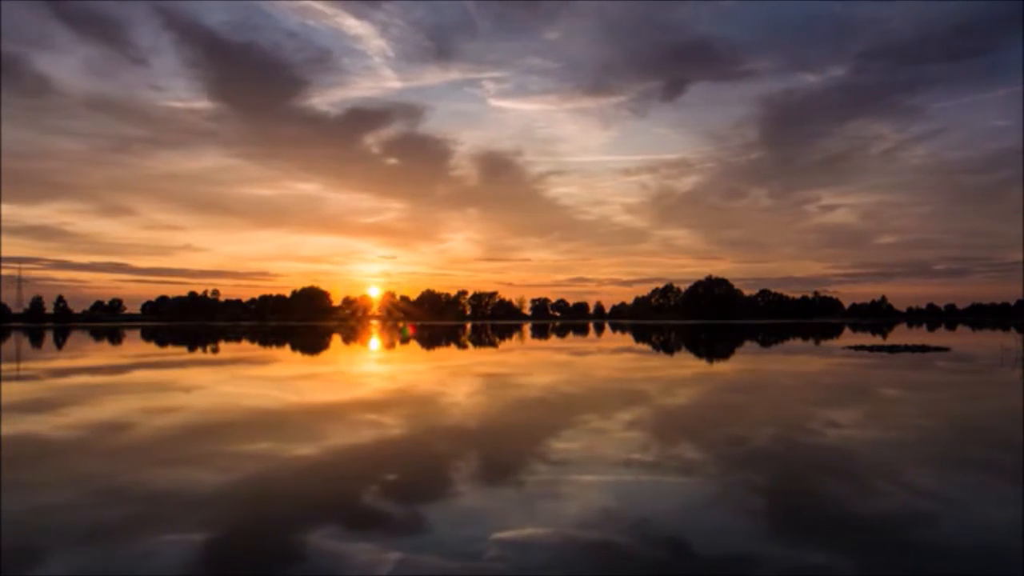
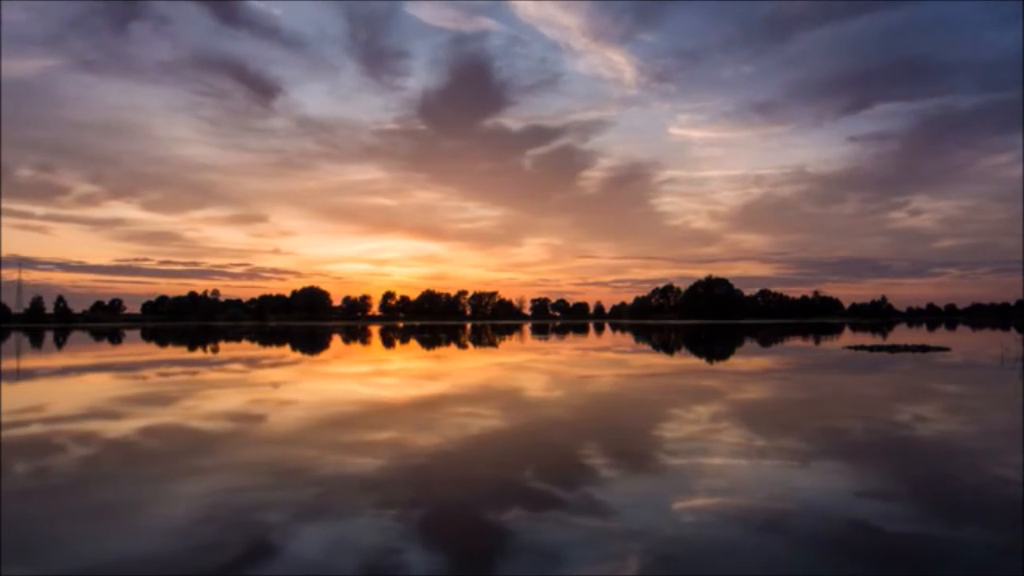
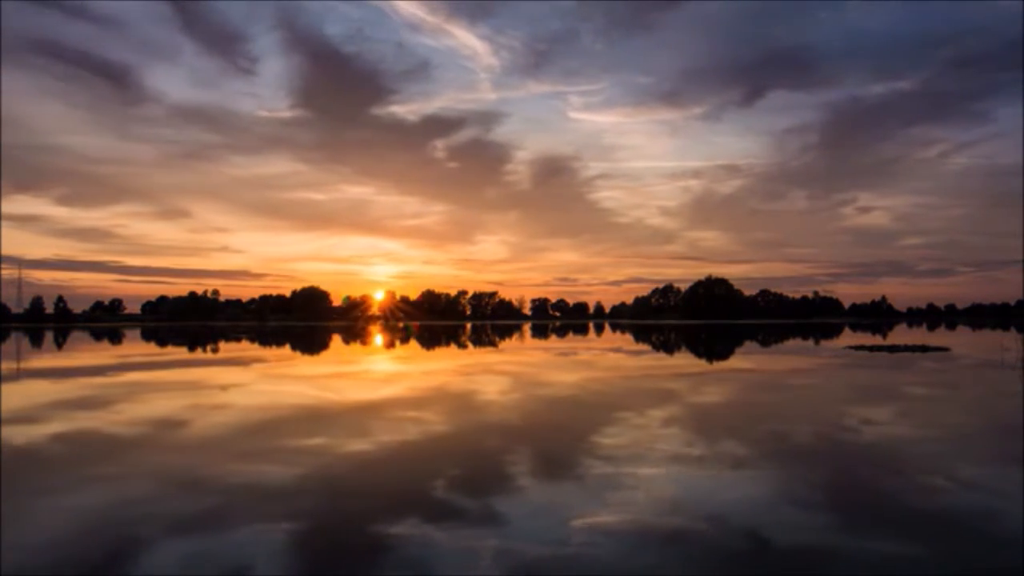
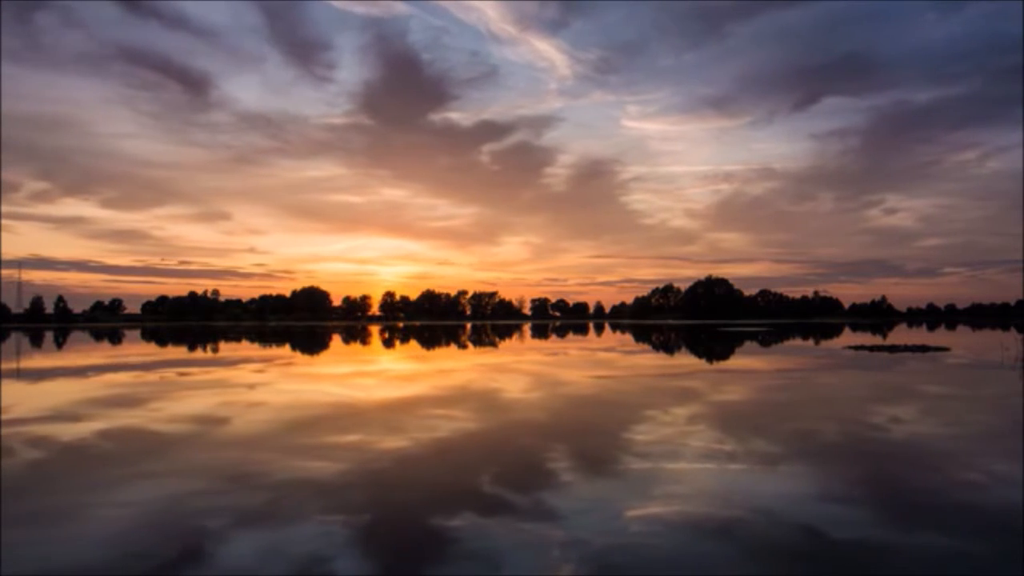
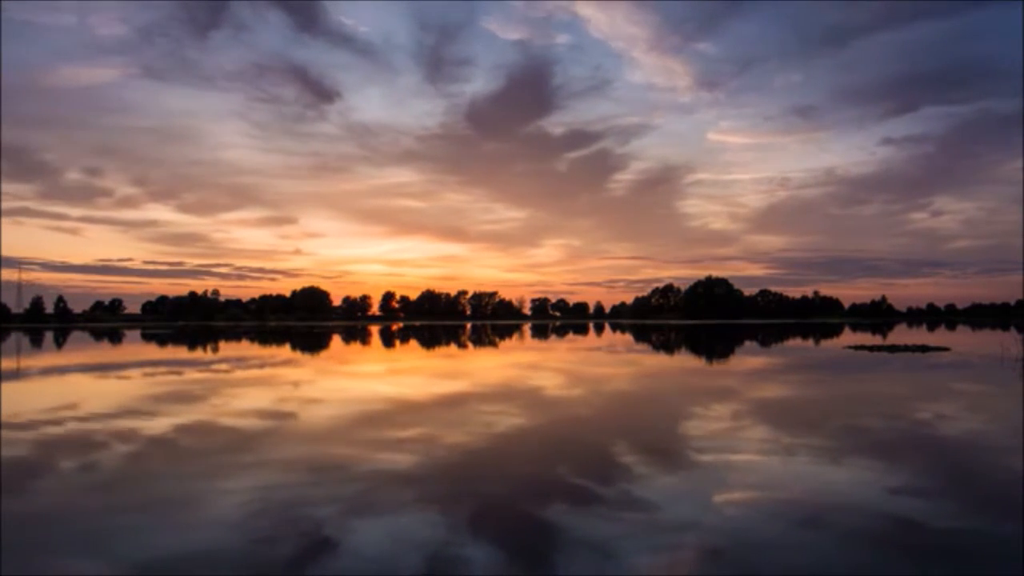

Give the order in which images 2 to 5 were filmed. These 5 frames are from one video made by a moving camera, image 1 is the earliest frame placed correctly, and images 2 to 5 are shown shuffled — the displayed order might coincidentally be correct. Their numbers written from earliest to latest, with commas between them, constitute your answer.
3, 4, 2, 5
